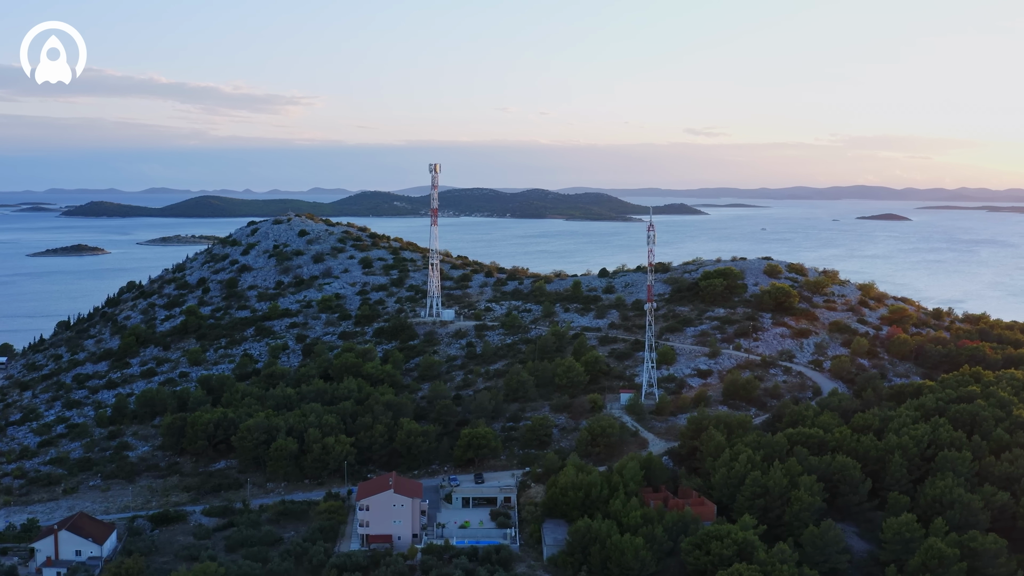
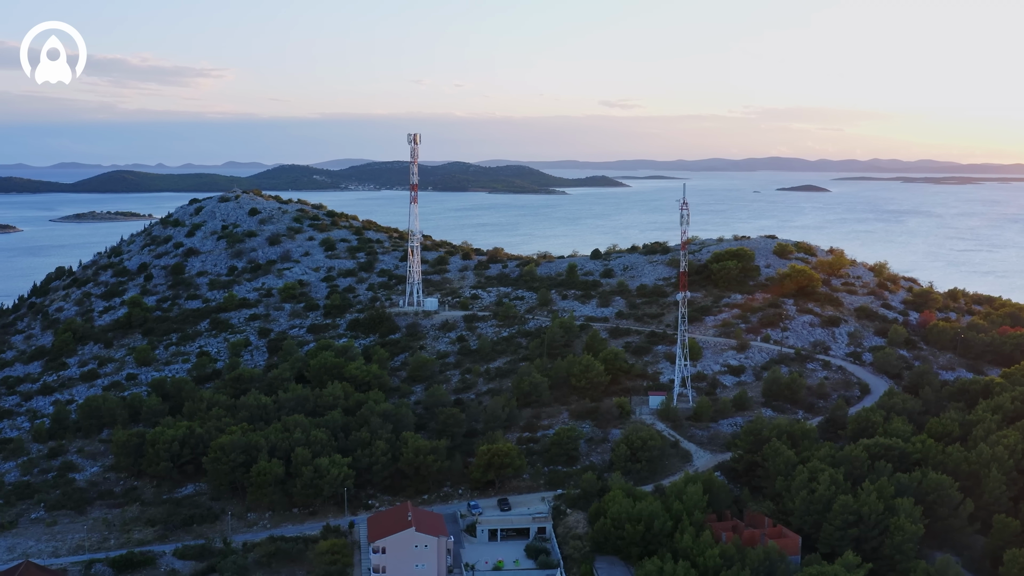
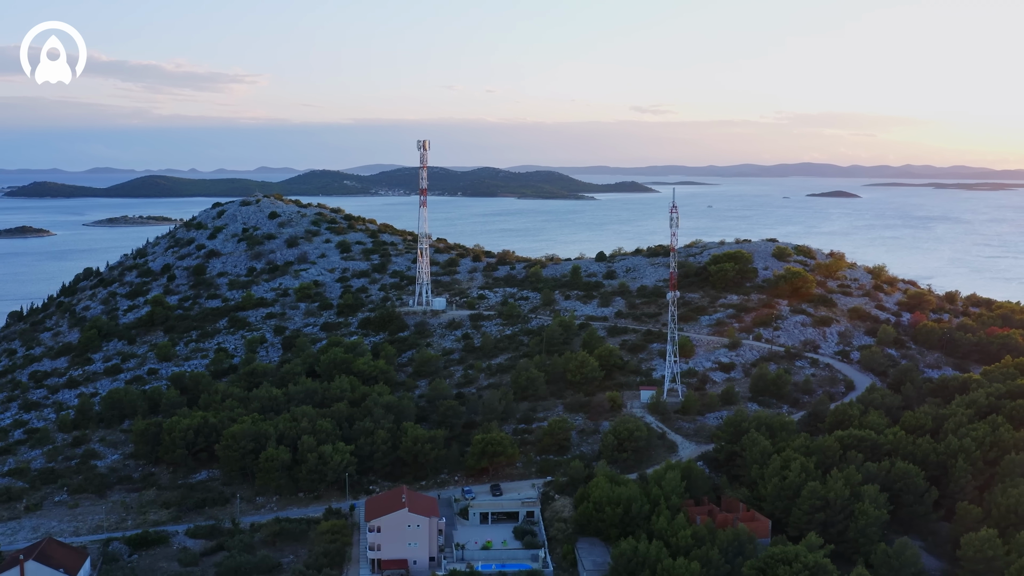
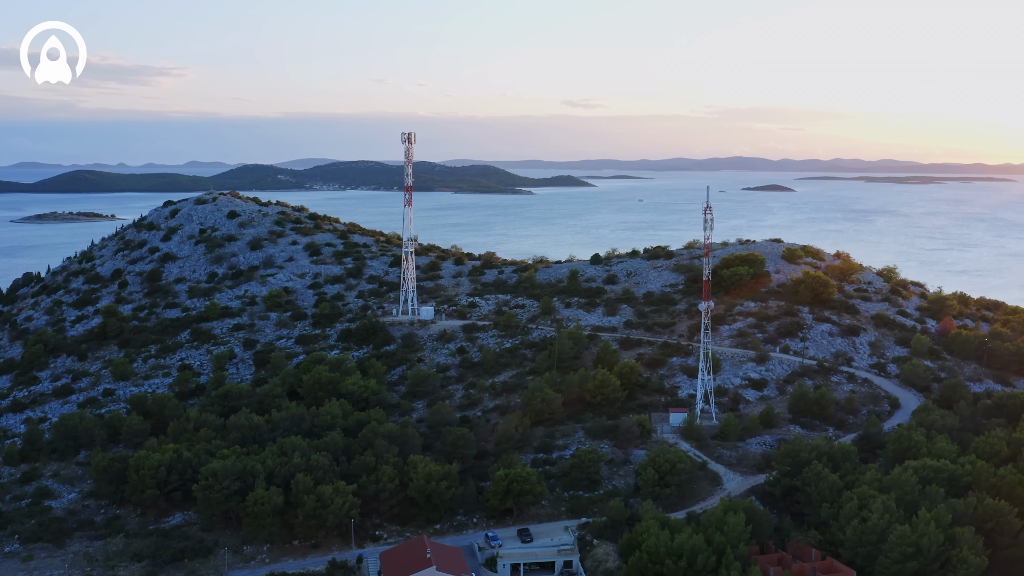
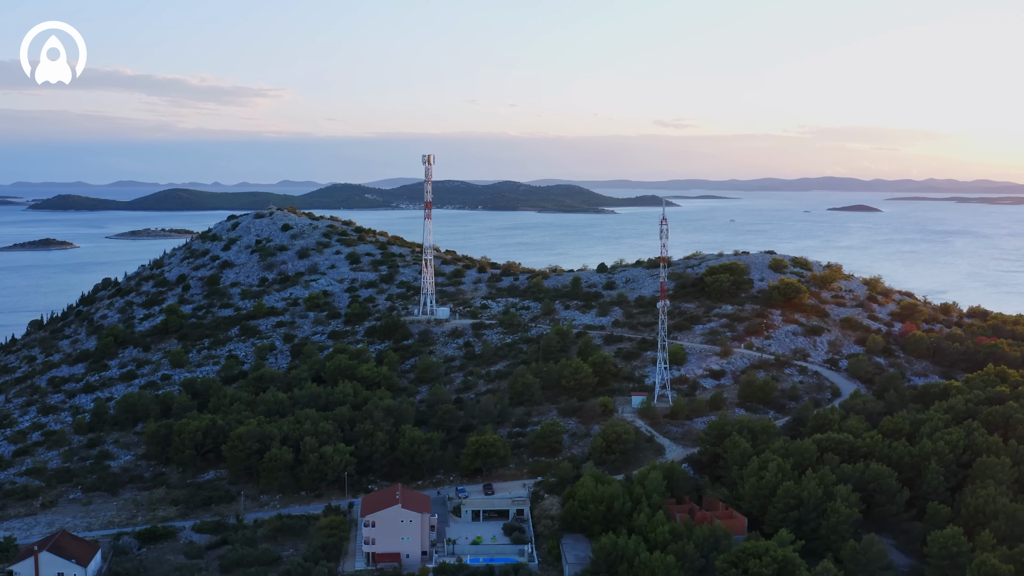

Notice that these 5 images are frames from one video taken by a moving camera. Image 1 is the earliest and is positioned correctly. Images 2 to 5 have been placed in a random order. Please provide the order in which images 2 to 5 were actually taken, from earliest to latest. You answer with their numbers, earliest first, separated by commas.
5, 3, 2, 4
